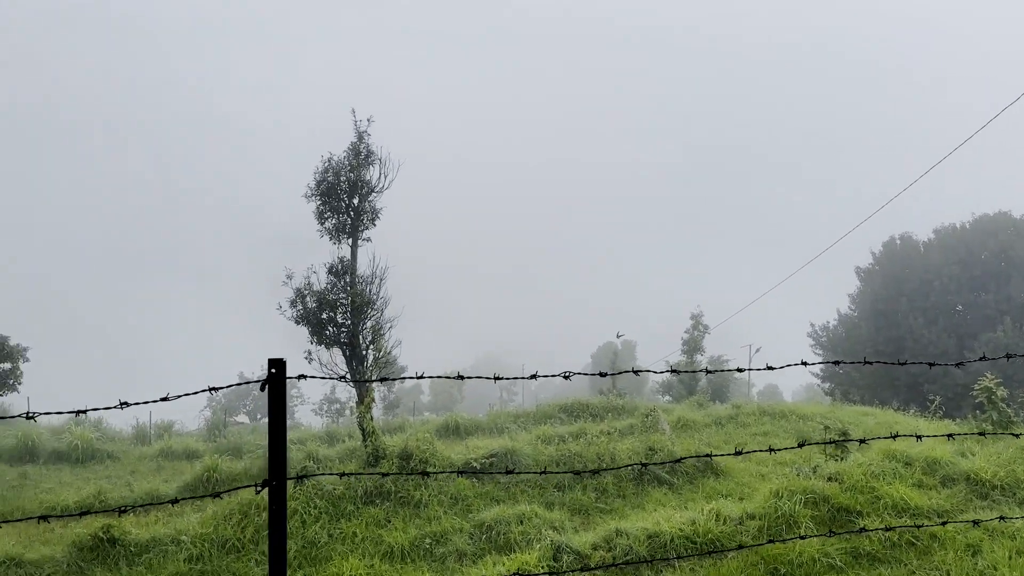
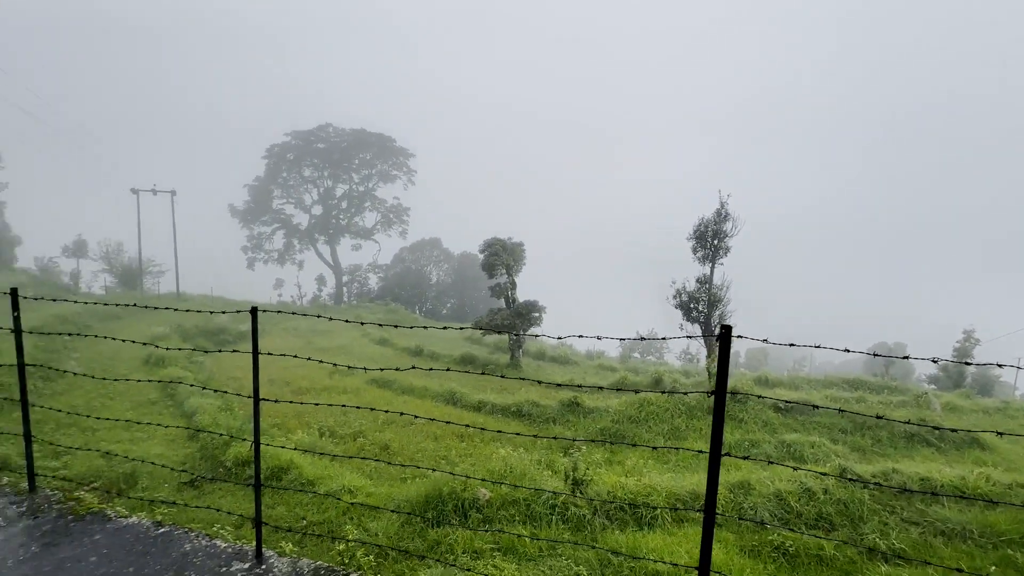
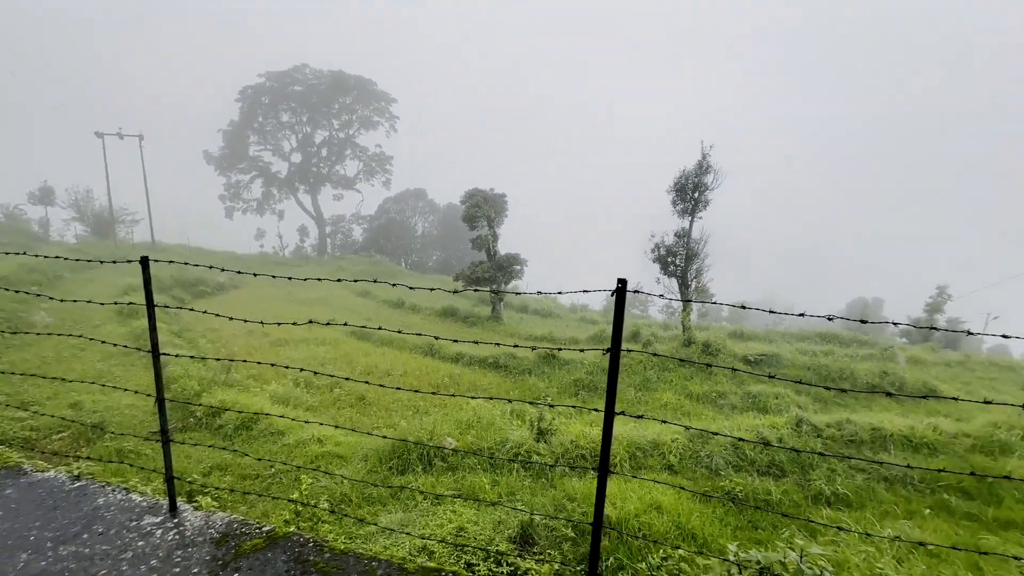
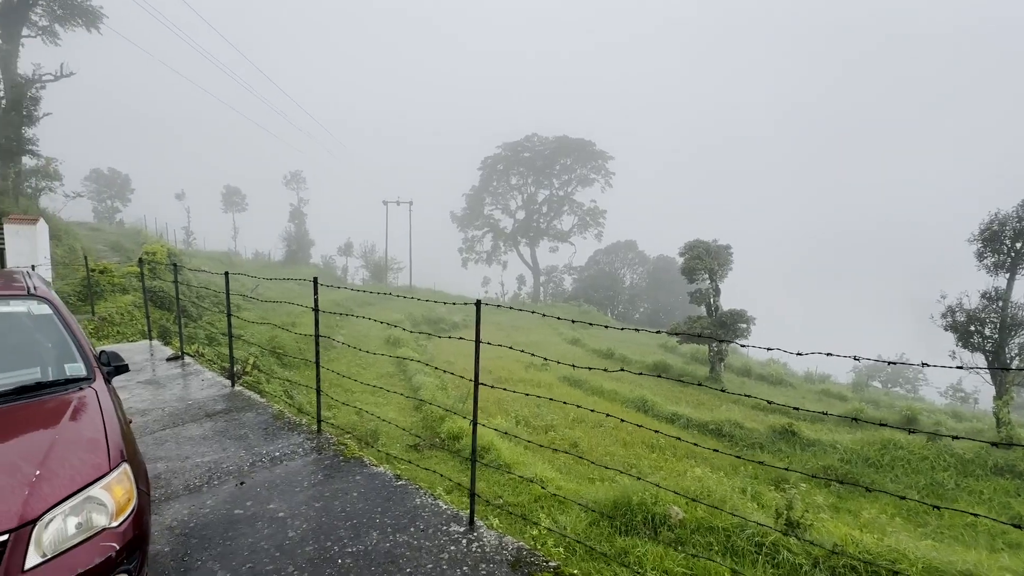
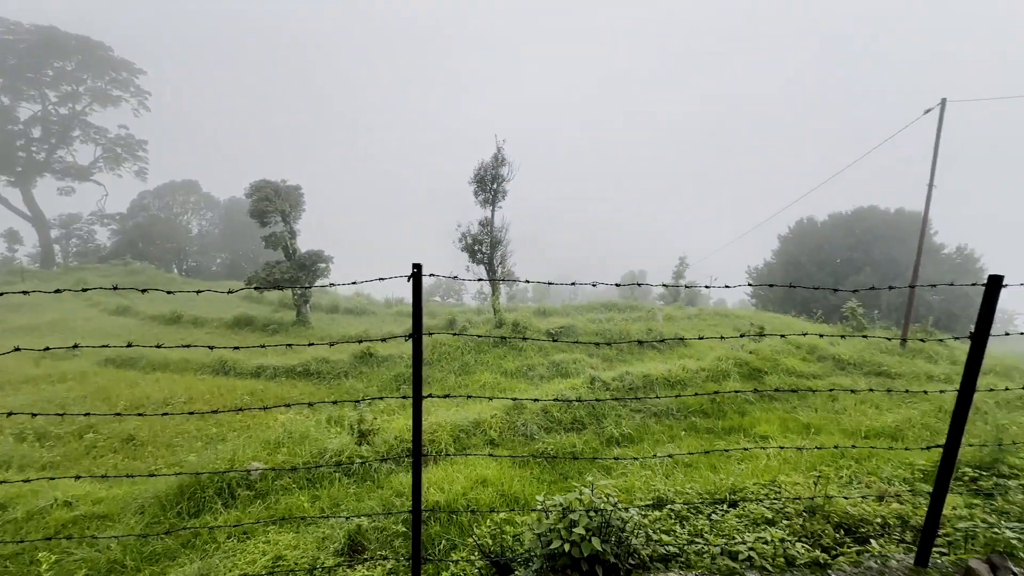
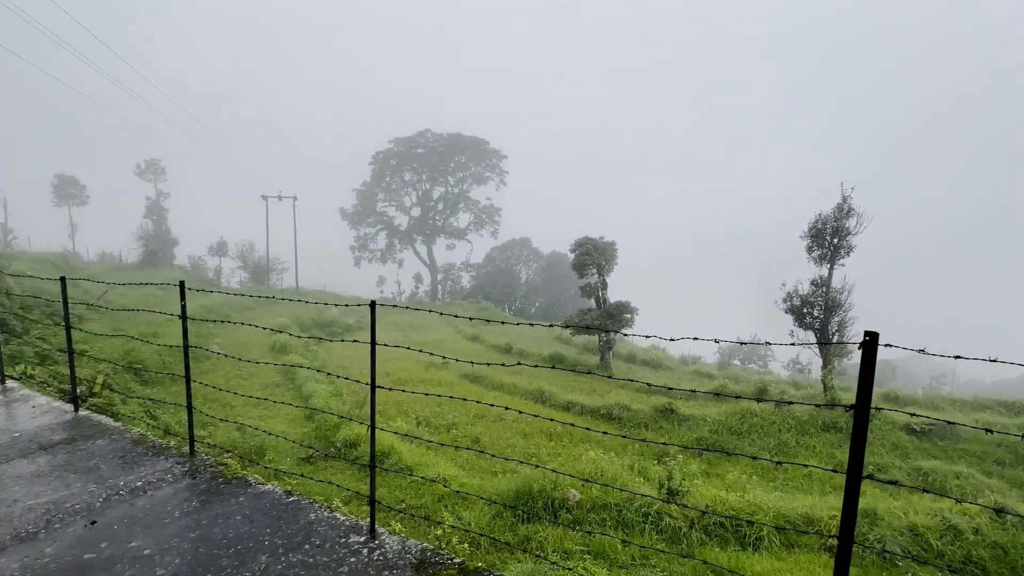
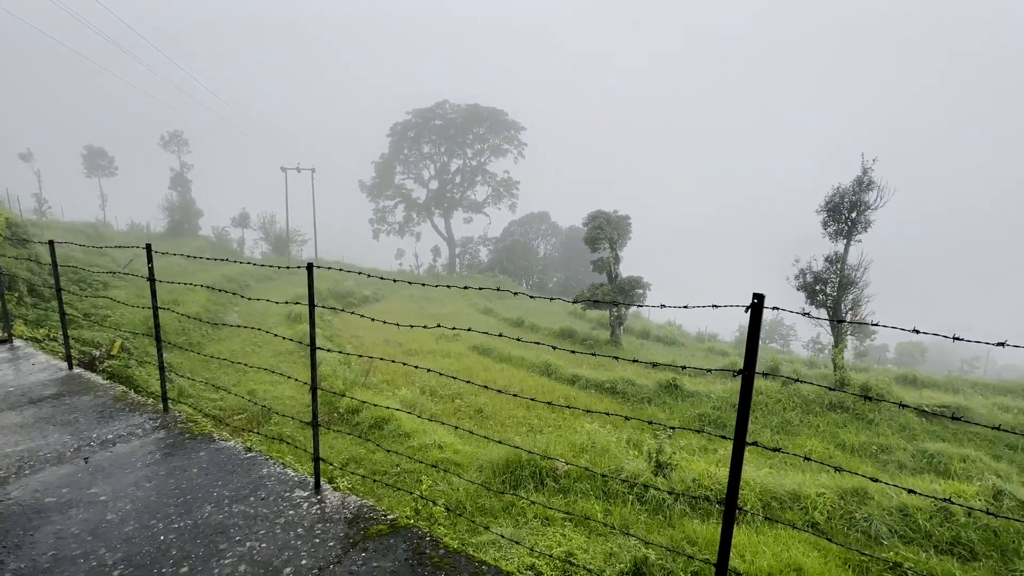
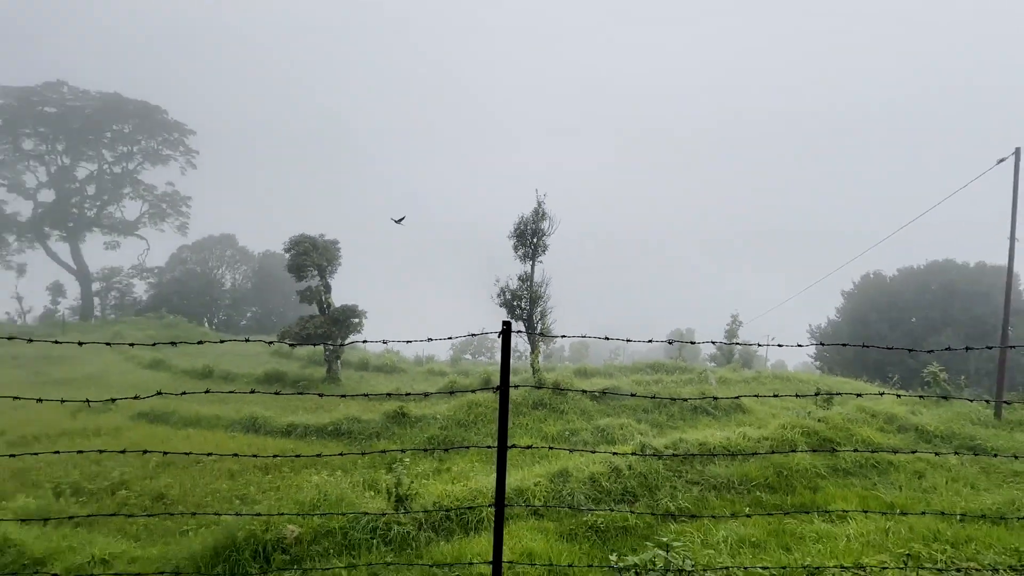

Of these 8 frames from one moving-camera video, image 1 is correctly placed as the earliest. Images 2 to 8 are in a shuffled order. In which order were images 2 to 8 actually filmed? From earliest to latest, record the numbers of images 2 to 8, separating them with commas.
8, 2, 6, 4, 7, 3, 5
